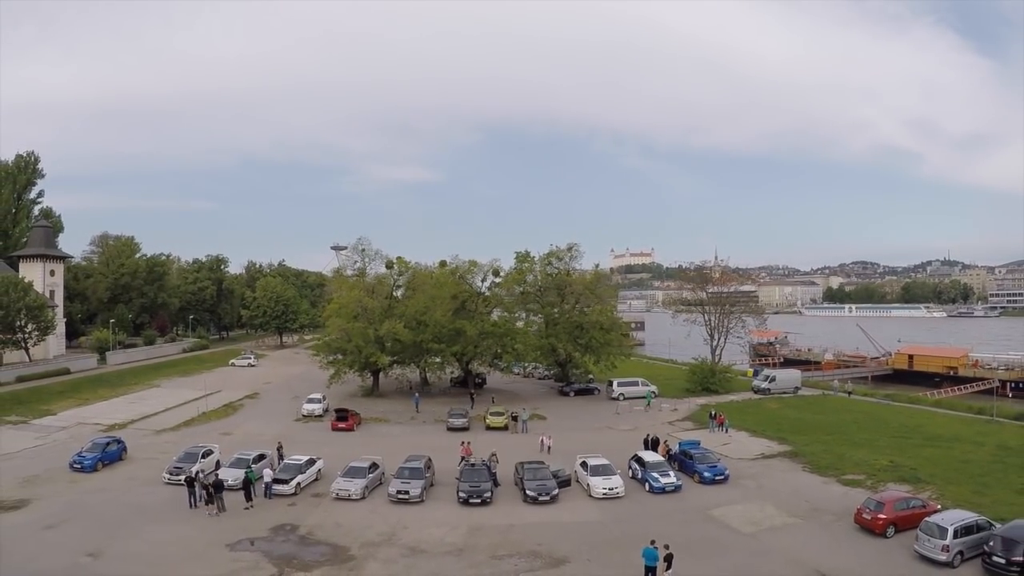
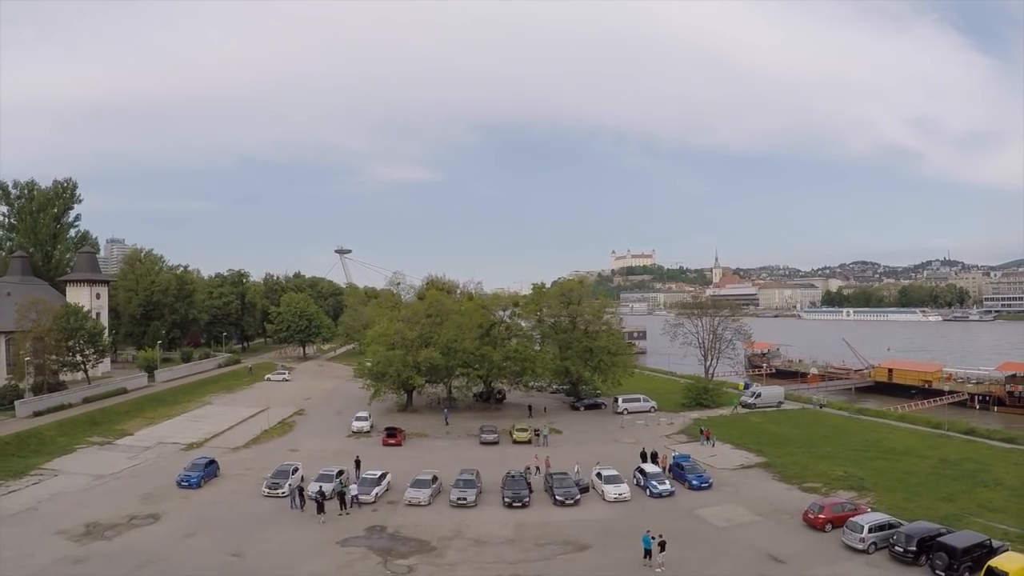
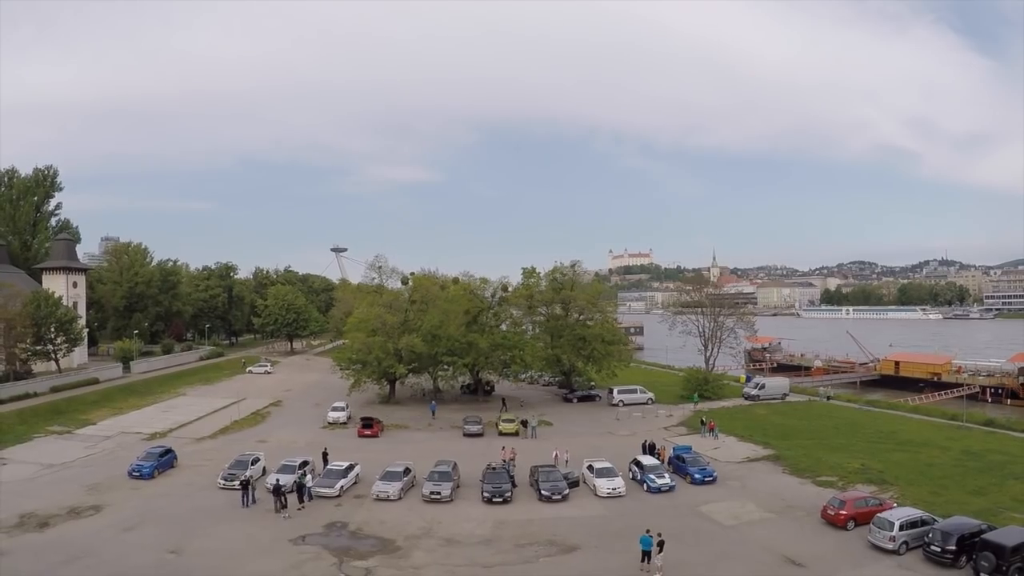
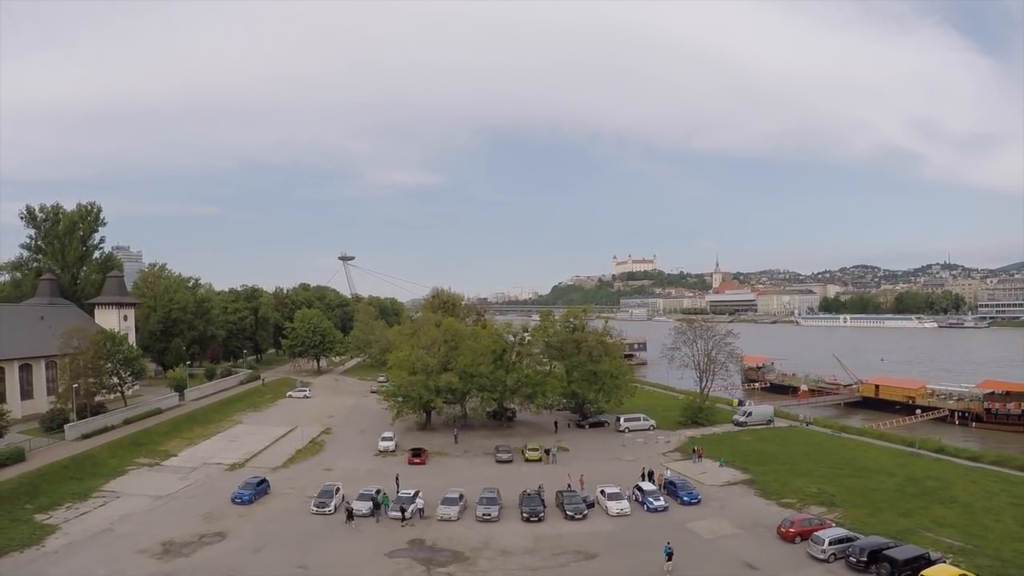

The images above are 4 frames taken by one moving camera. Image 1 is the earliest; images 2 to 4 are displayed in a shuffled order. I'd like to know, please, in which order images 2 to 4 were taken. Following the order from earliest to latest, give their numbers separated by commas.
3, 2, 4
